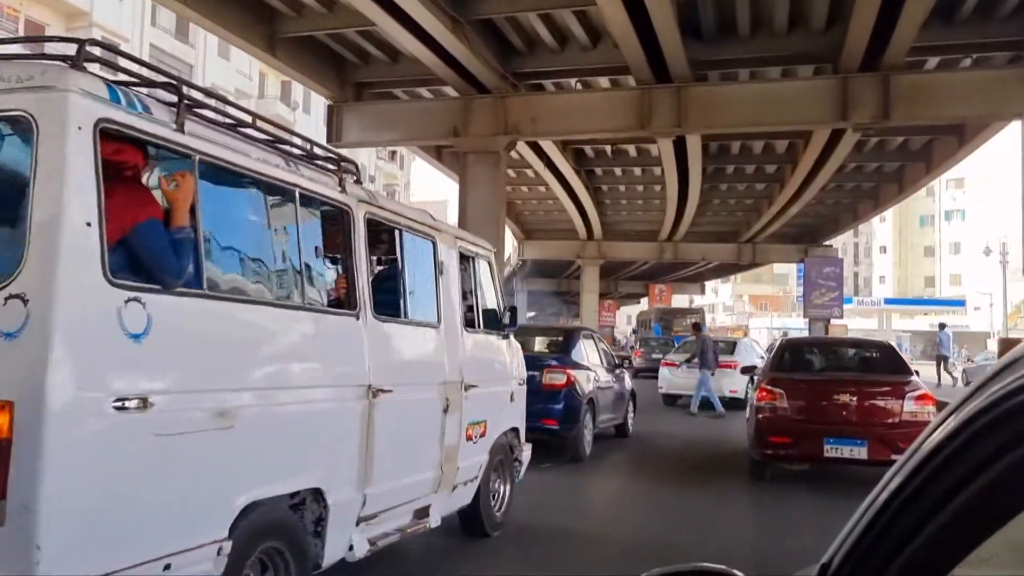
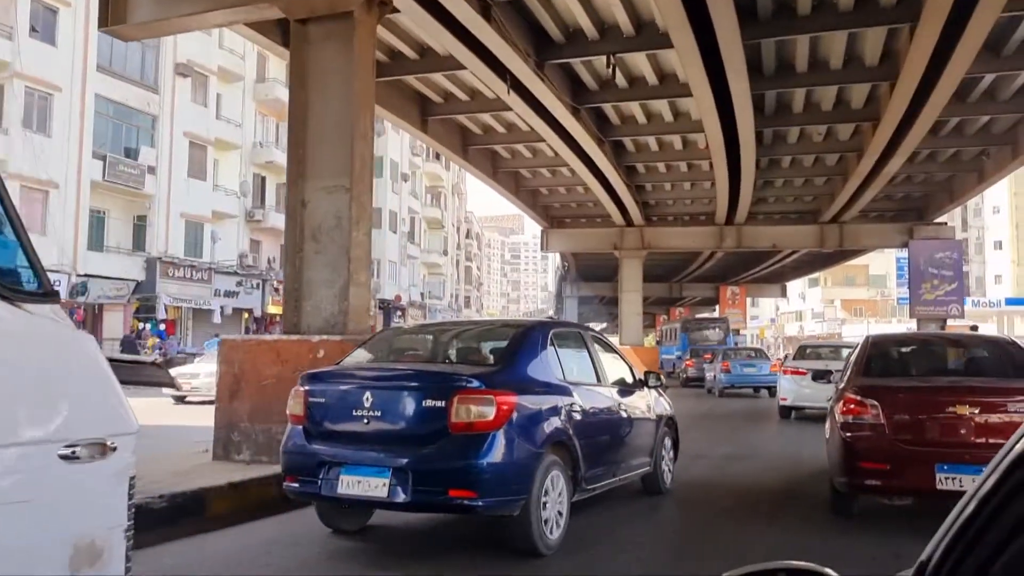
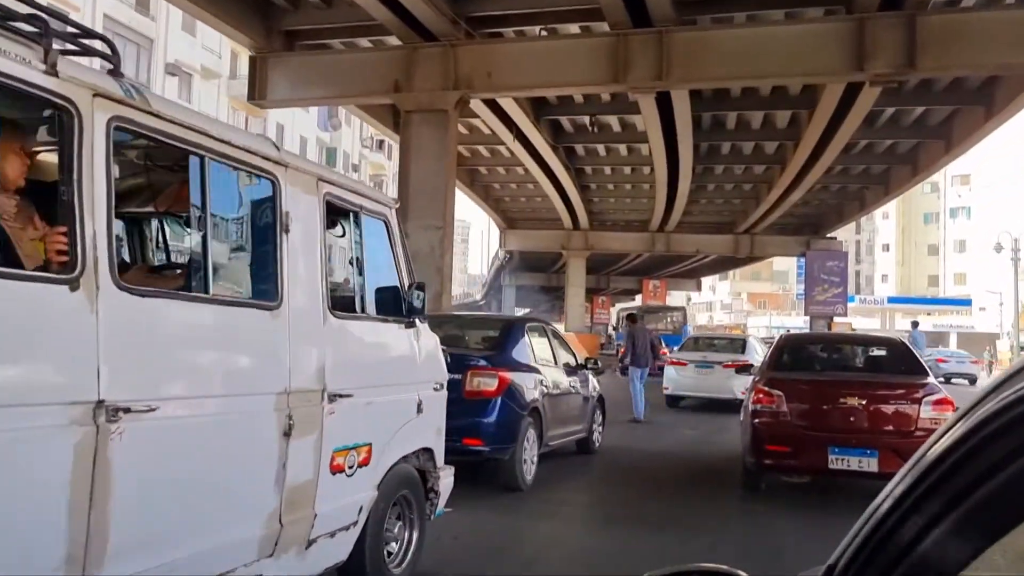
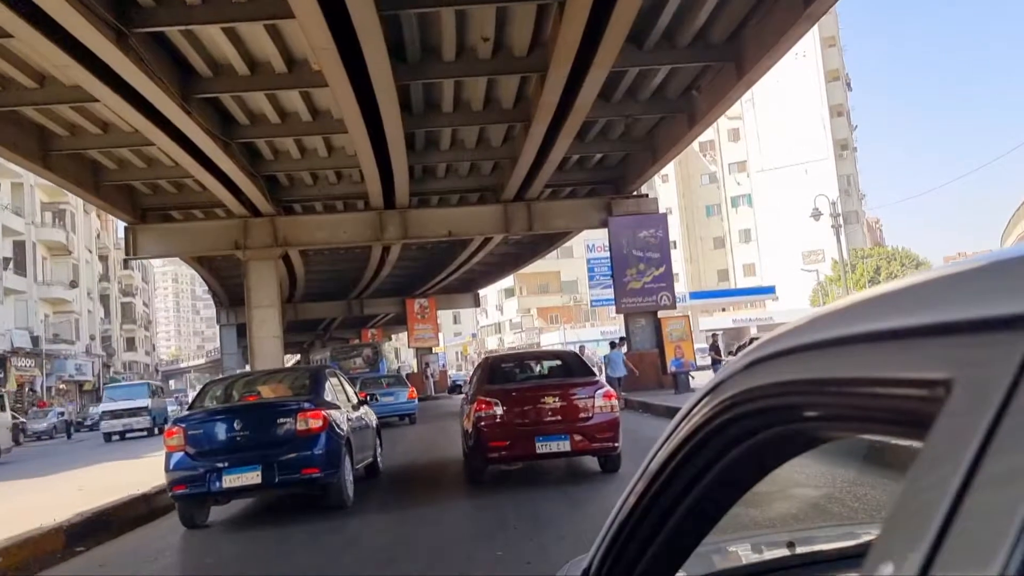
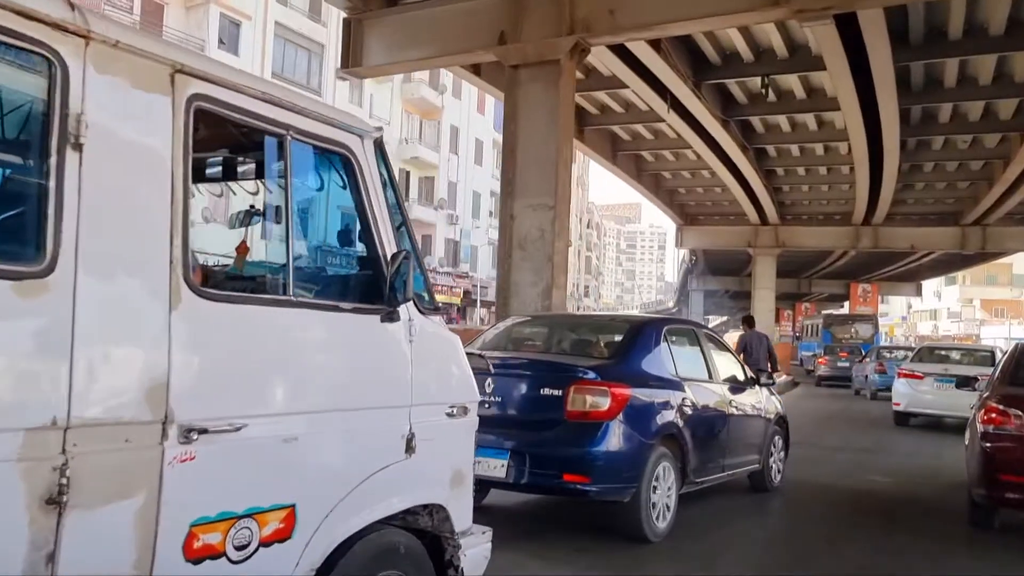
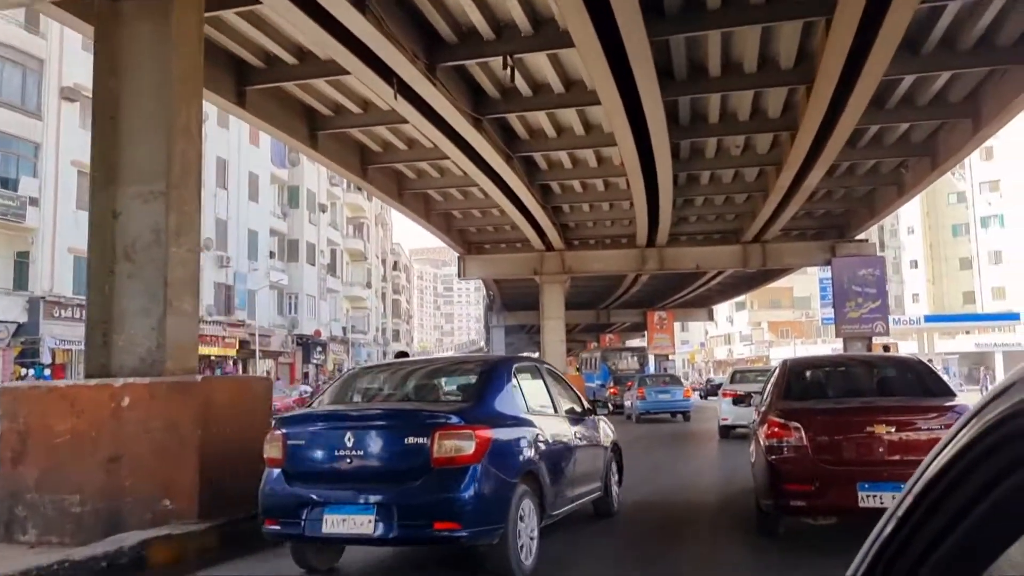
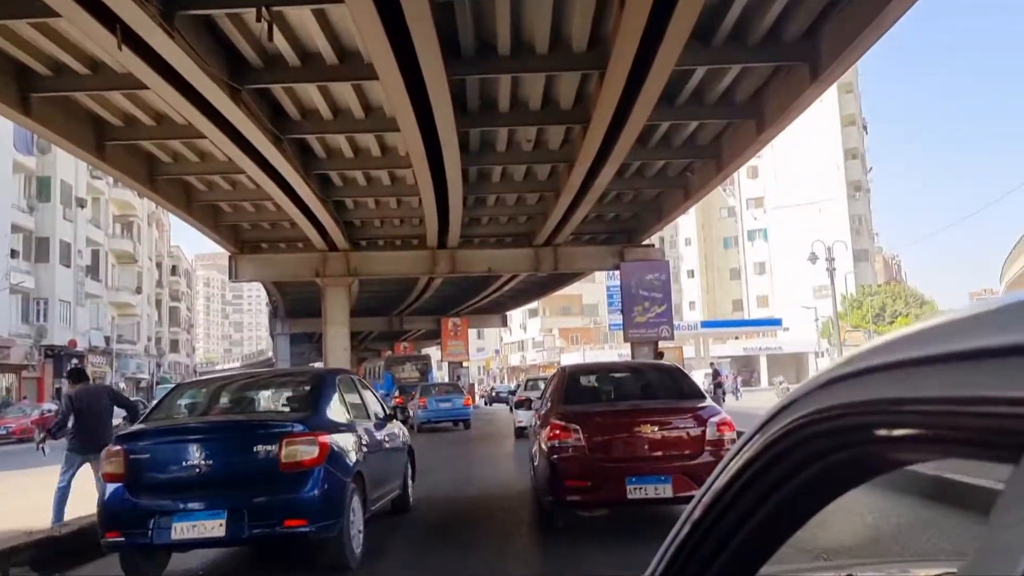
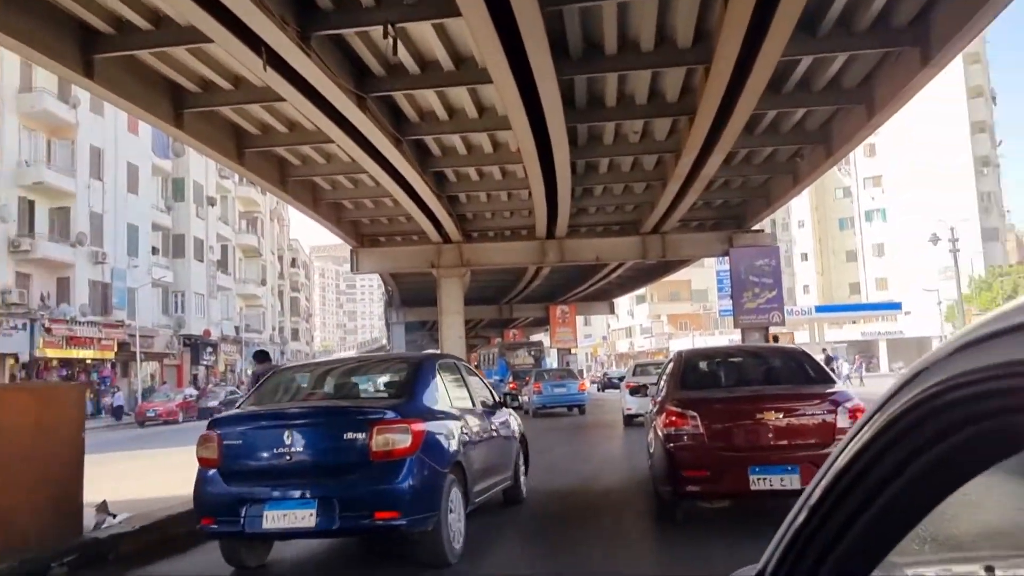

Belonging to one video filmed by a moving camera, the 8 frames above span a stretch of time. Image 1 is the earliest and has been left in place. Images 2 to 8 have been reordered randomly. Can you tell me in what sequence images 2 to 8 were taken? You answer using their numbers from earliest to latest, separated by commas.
3, 5, 2, 6, 8, 7, 4
